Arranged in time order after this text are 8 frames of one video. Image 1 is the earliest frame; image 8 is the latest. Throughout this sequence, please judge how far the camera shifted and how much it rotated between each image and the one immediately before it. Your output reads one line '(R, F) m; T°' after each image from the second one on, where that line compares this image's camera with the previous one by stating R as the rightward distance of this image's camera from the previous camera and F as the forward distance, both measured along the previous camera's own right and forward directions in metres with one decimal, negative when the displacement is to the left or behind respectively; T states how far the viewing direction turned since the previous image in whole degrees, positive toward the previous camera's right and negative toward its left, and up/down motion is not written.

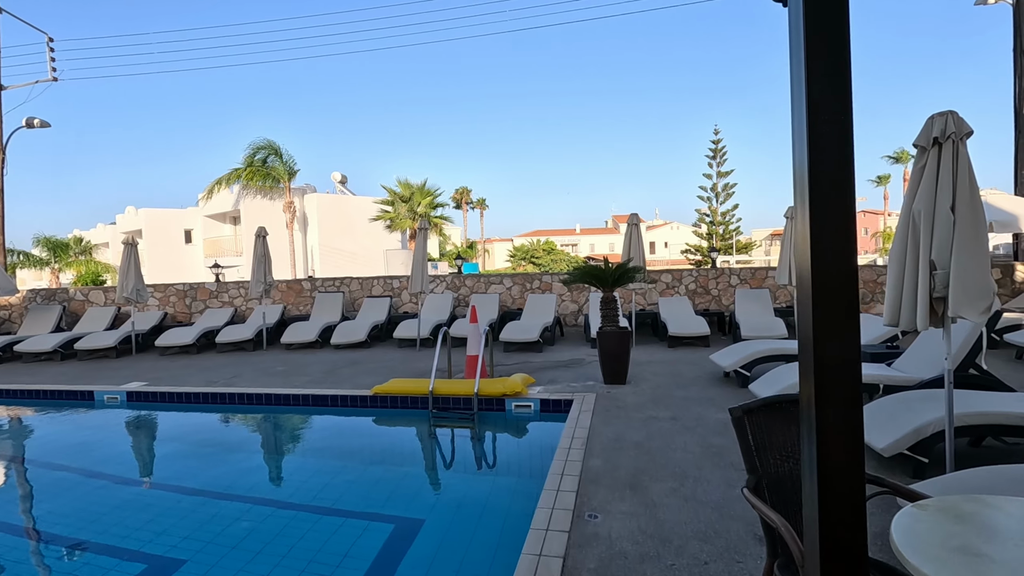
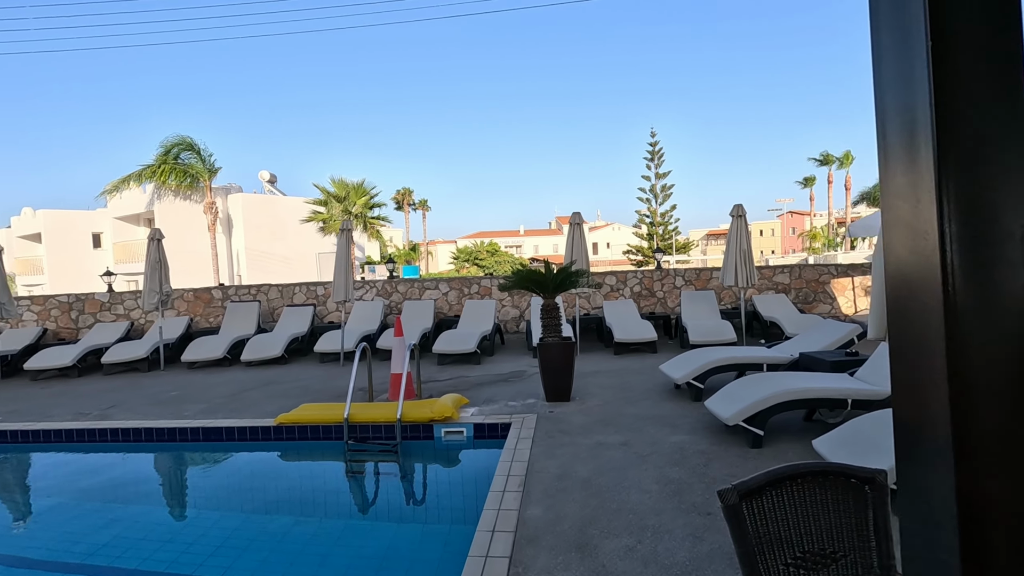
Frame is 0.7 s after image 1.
(+0.2, +0.7) m; +6°
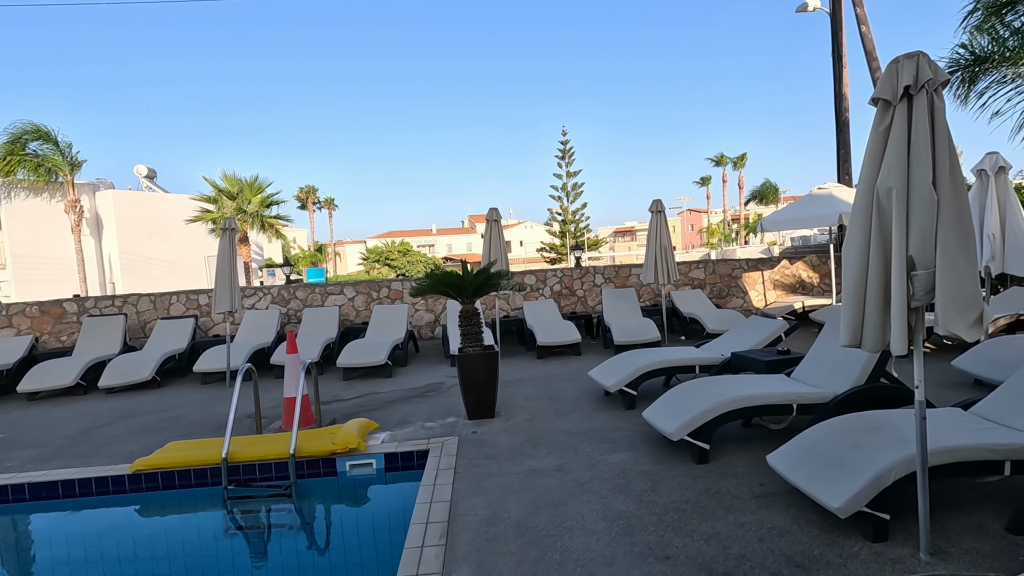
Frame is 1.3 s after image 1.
(0.0, +0.6) m; +9°
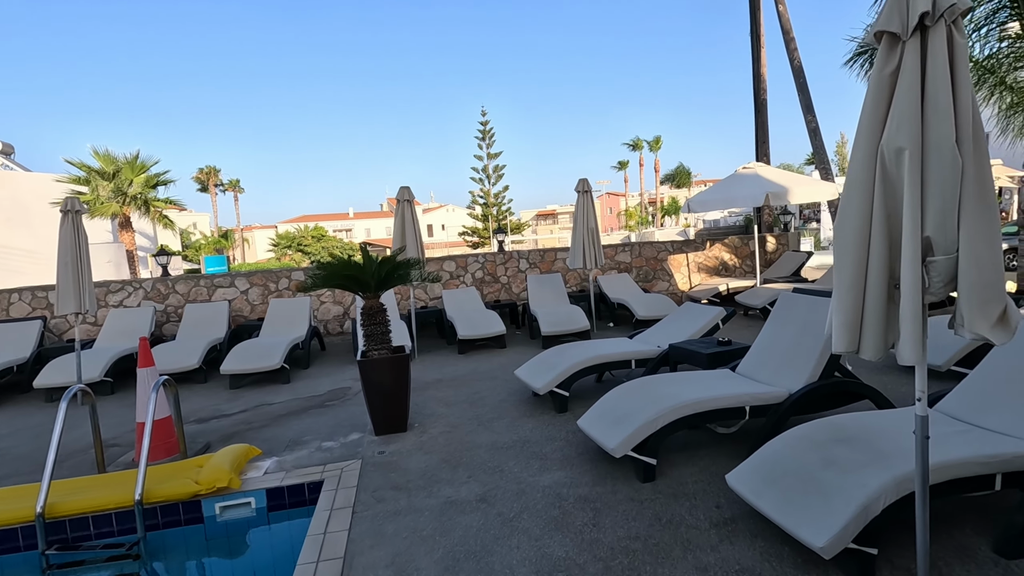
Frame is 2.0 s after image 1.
(+0.1, +0.7) m; +8°
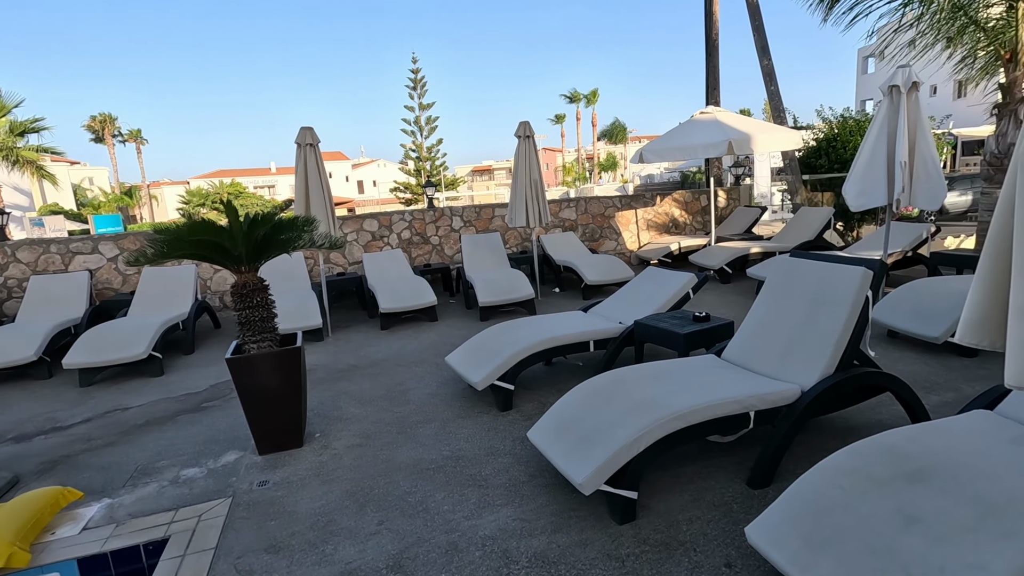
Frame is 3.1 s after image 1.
(+0.1, +1.0) m; +7°
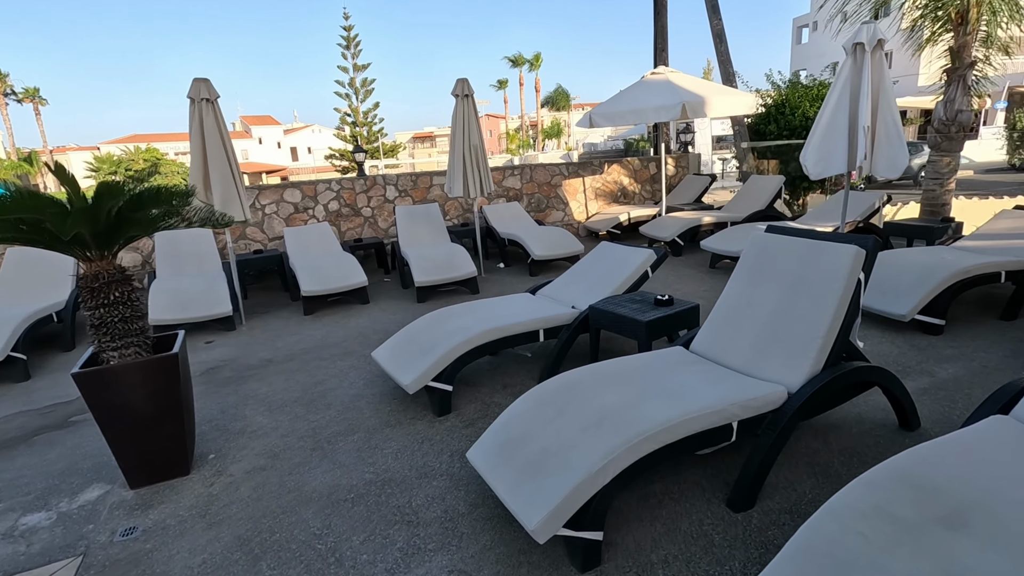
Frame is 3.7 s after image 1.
(+0.1, +0.5) m; +6°
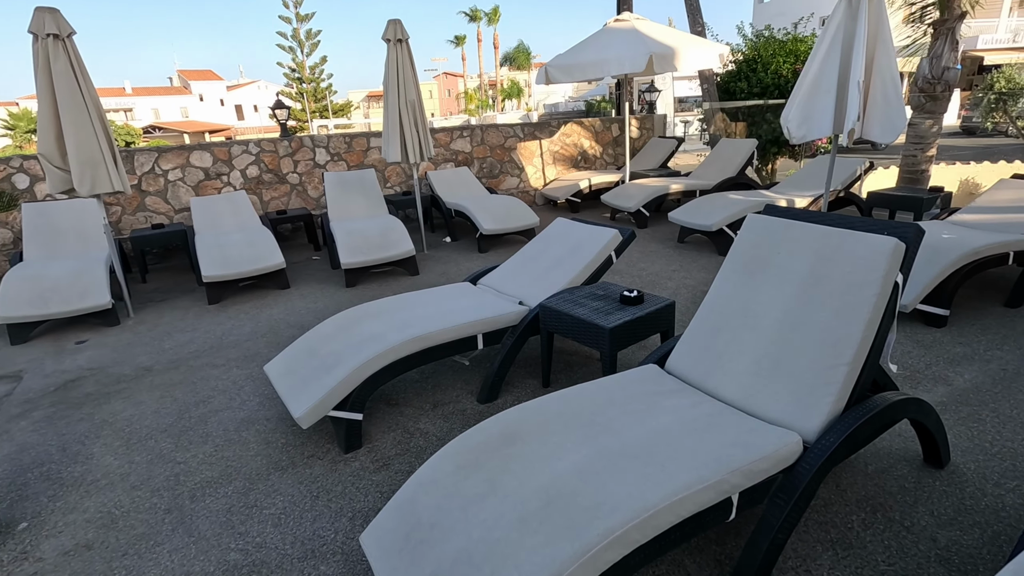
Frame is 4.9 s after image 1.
(+0.2, +0.7) m; +4°
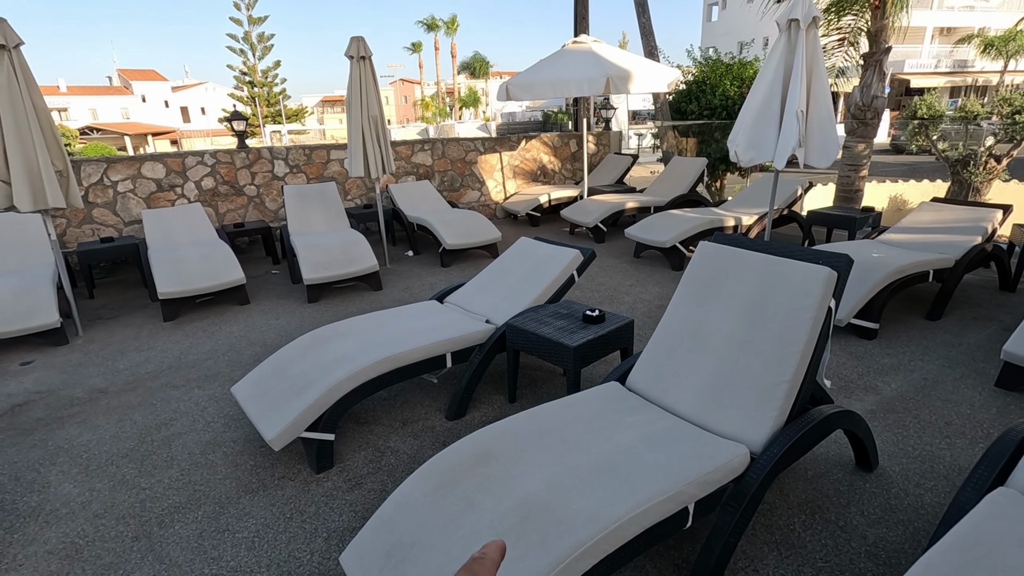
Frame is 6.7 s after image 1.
(-0.1, -0.1) m; +5°
